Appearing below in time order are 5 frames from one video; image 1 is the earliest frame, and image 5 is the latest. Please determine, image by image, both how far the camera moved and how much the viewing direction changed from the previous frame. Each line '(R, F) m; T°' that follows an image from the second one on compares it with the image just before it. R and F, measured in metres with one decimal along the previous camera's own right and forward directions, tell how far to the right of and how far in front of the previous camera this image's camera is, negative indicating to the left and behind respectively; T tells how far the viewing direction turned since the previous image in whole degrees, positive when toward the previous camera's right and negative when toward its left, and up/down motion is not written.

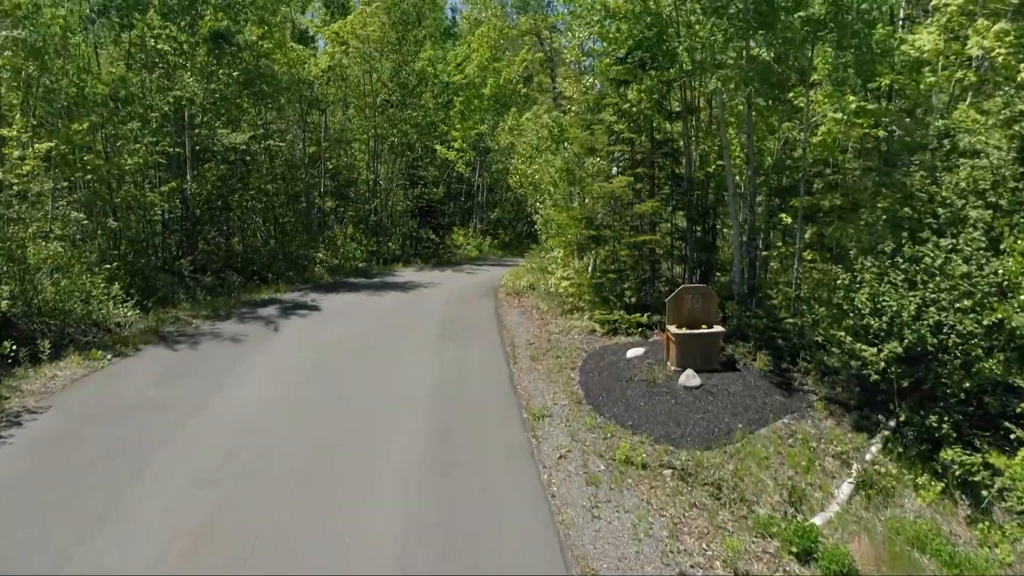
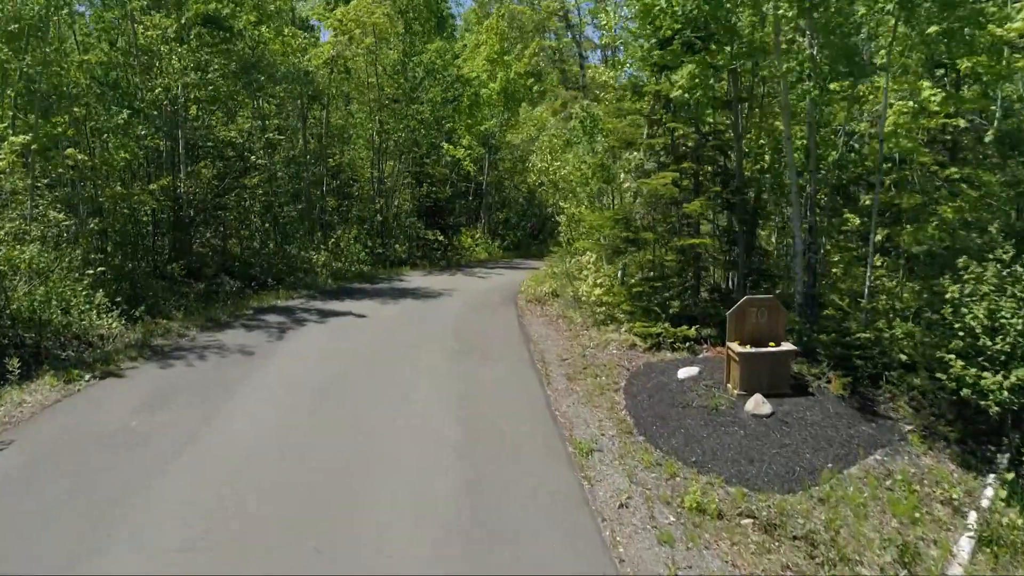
(-0.9, +1.4) m; 0°
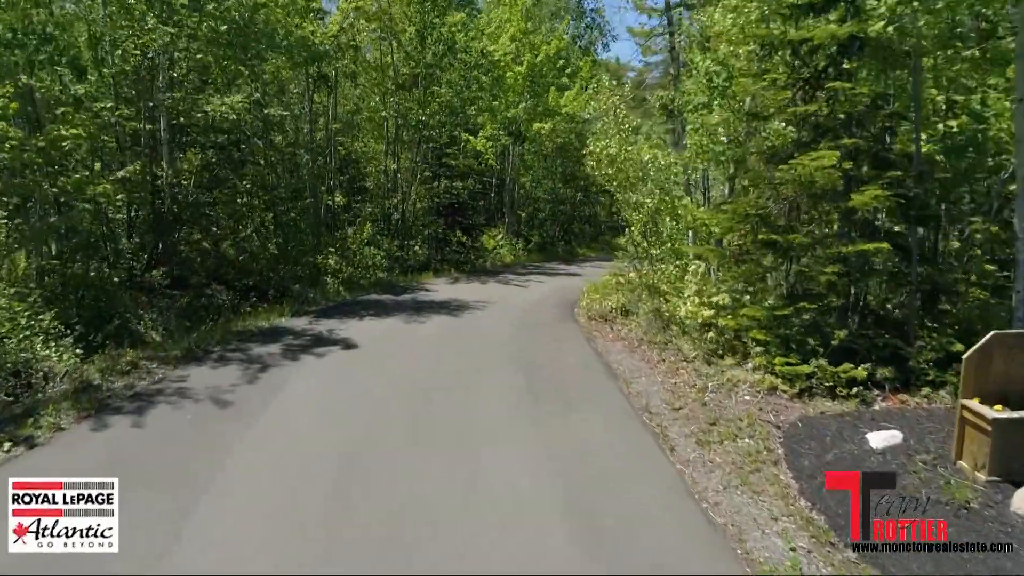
(-2.0, +3.3) m; 0°
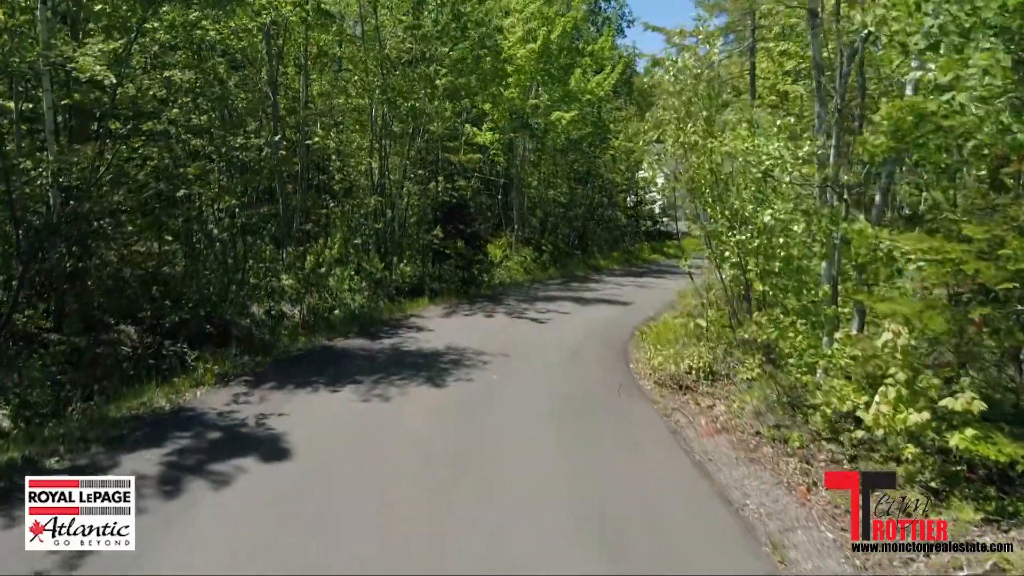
(-0.7, +4.4) m; 0°
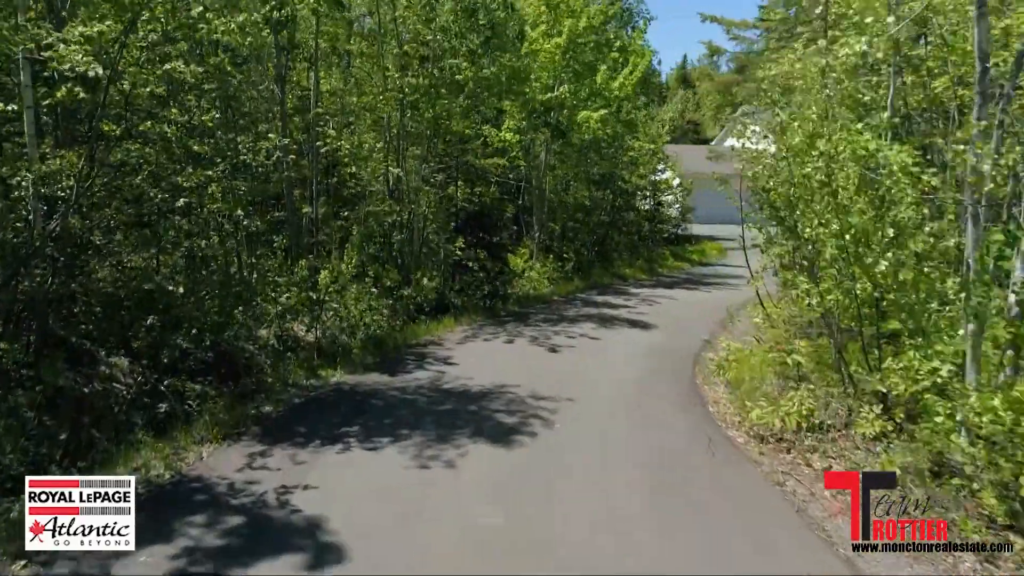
(-1.2, +1.5) m; 0°
